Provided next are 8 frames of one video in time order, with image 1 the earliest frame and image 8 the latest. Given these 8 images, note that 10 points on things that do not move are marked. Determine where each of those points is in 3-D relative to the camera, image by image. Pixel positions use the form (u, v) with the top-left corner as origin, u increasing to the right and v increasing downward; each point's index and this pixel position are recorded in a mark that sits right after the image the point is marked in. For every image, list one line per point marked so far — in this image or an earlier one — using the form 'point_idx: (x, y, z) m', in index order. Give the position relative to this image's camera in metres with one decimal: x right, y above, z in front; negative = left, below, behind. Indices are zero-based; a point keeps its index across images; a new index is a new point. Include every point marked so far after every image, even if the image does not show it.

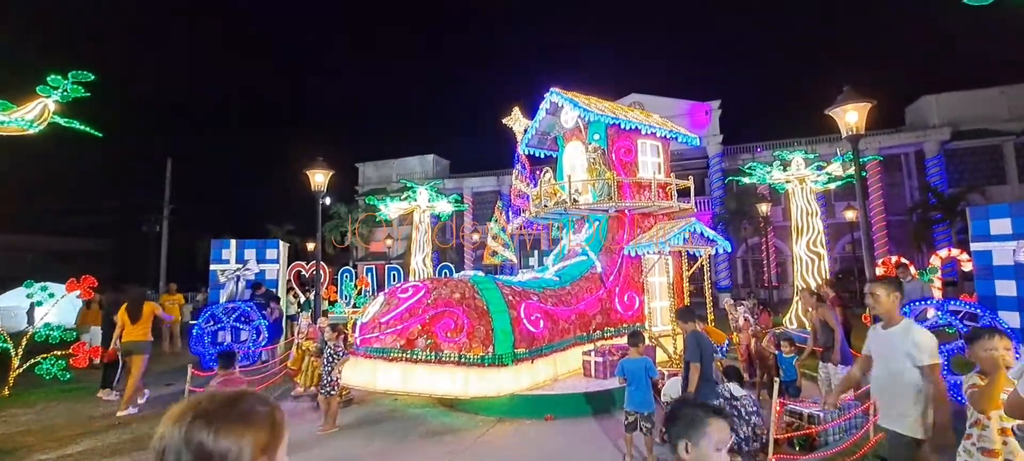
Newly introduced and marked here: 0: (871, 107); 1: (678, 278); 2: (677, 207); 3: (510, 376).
0: (+7.7, +2.7, +10.7) m
1: (+4.4, -1.2, +13.1) m
2: (+4.1, +0.6, +12.4) m
3: (0.0, -2.7, +9.3) m
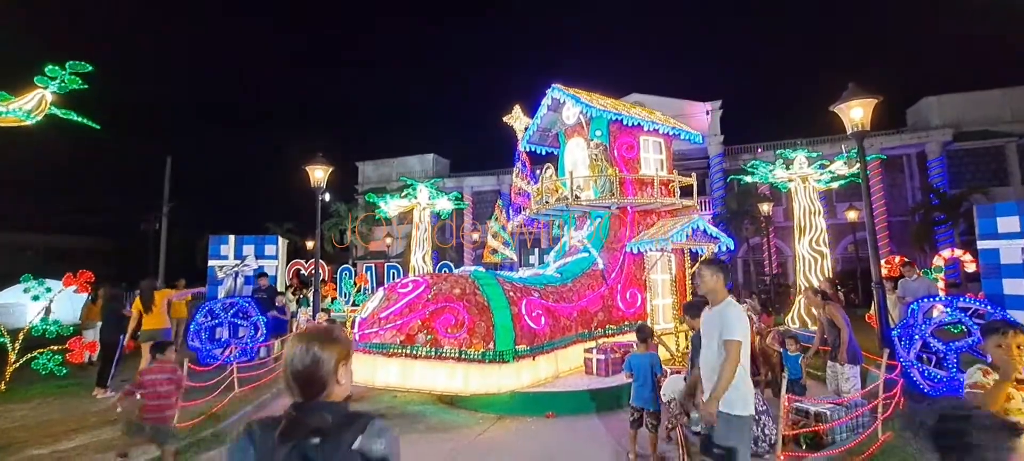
0: (+7.8, +2.7, +10.6) m
1: (+4.4, -1.2, +13.0) m
2: (+4.2, +0.7, +12.3) m
3: (0.0, -2.6, +9.2) m
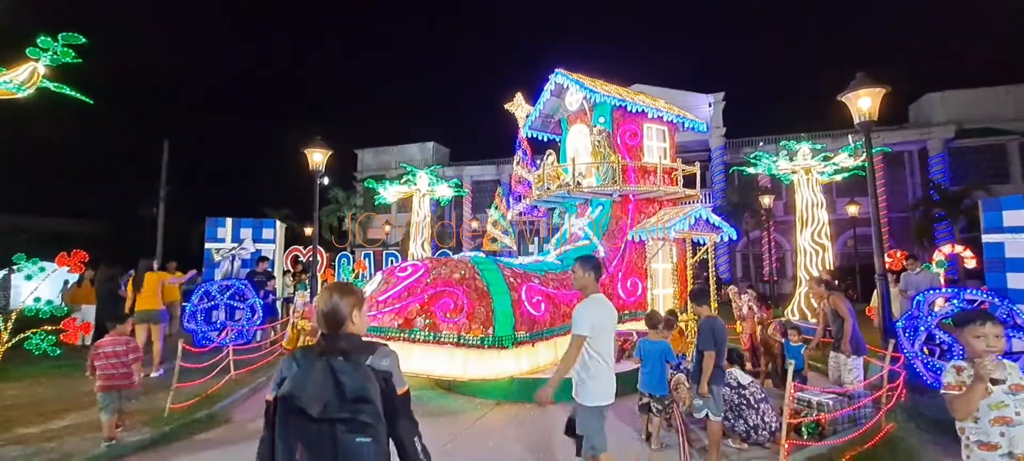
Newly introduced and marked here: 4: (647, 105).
0: (+7.8, +2.9, +10.5) m
1: (+4.4, -0.9, +12.9) m
2: (+4.2, +0.9, +12.2) m
3: (0.0, -2.3, +9.1) m
4: (+3.4, +3.2, +12.5) m
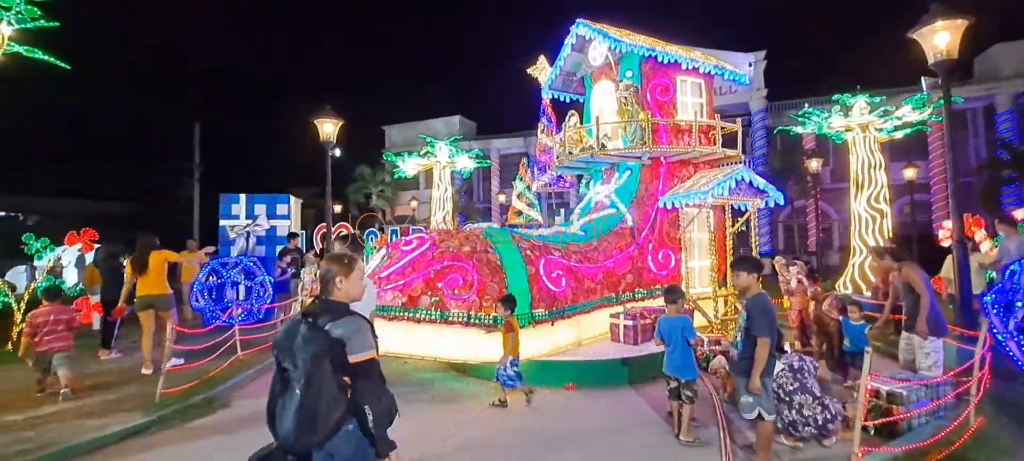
0: (+8.1, +3.6, +8.8) m
1: (+4.9, -0.1, +11.6) m
2: (+4.6, +1.7, +10.9) m
3: (+0.2, -1.8, +8.3) m
4: (+3.8, +3.9, +11.1) m
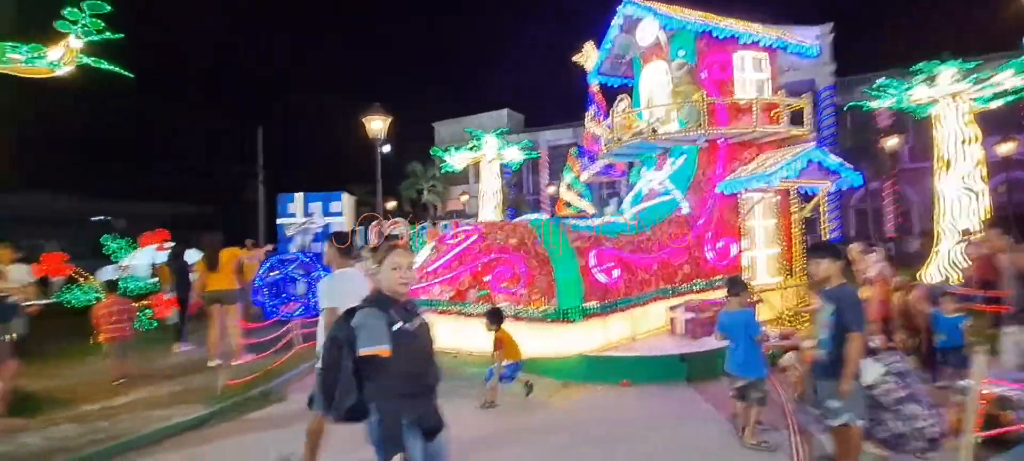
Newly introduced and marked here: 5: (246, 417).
0: (+8.8, +4.0, +7.6) m
1: (+6.0, +0.2, +10.8) m
2: (+5.6, +2.0, +10.0) m
3: (+1.0, -1.6, +7.9) m
4: (+4.7, +4.2, +10.3) m
5: (-3.8, -2.7, +7.2) m
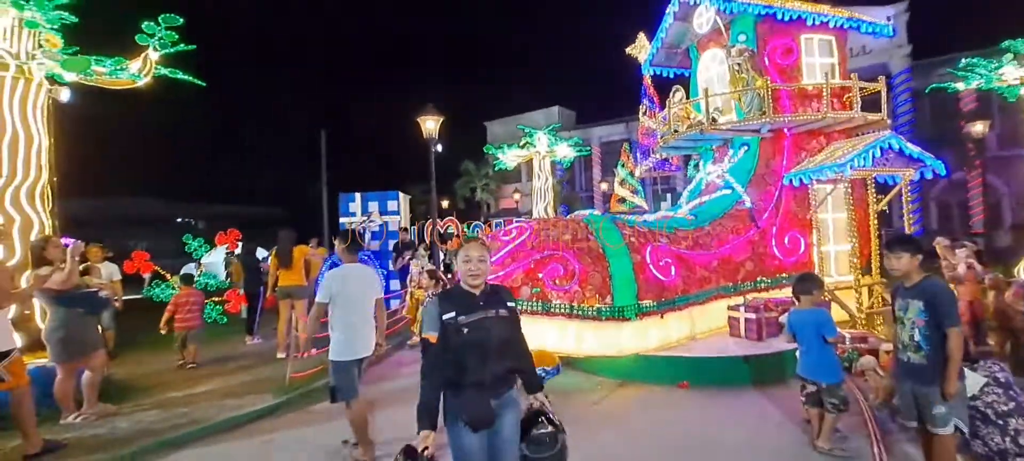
0: (+9.5, +4.1, +6.6) m
1: (+7.0, +0.3, +10.0) m
2: (+6.6, +2.1, +9.3) m
3: (+1.9, -1.6, +7.7) m
4: (+5.7, +4.3, +9.7) m
5: (-3.0, -2.7, +7.5) m
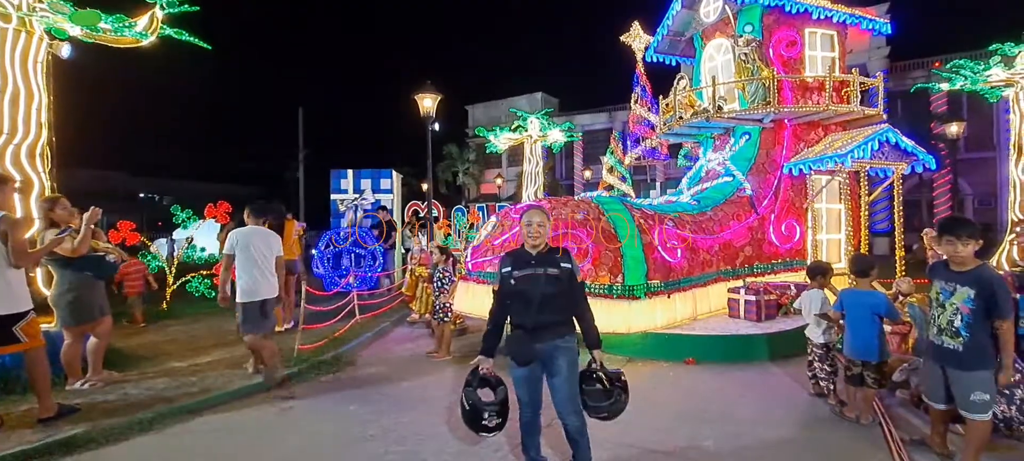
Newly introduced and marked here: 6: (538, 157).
0: (+9.9, +4.1, +7.1) m
1: (+7.2, +0.5, +10.5) m
2: (+6.8, +2.3, +9.7) m
3: (+2.1, -1.3, +7.9) m
4: (+6.0, +4.5, +9.9) m
5: (-2.9, -2.3, +7.5) m
6: (+1.0, +2.9, +20.0) m
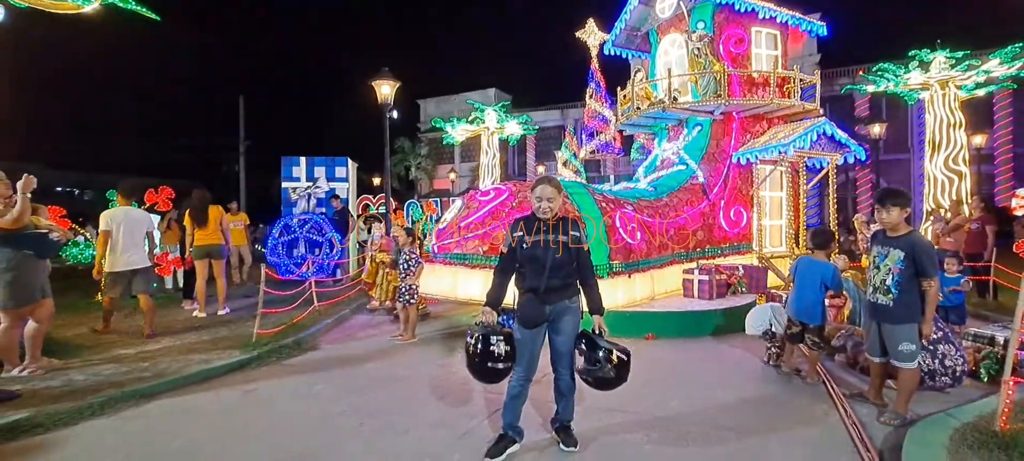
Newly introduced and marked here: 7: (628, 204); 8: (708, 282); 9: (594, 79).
0: (+9.4, +4.4, +8.1) m
1: (+6.3, +0.8, +11.3) m
2: (+6.0, +2.6, +10.4) m
3: (+1.5, -1.0, +8.2) m
4: (+5.2, +4.8, +10.6) m
5: (-3.3, -2.0, +7.3) m
6: (-0.7, +3.3, +20.1) m
7: (+2.1, +0.5, +9.1) m
8: (+3.5, -0.9, +8.9) m
9: (+3.0, +5.4, +17.7) m
